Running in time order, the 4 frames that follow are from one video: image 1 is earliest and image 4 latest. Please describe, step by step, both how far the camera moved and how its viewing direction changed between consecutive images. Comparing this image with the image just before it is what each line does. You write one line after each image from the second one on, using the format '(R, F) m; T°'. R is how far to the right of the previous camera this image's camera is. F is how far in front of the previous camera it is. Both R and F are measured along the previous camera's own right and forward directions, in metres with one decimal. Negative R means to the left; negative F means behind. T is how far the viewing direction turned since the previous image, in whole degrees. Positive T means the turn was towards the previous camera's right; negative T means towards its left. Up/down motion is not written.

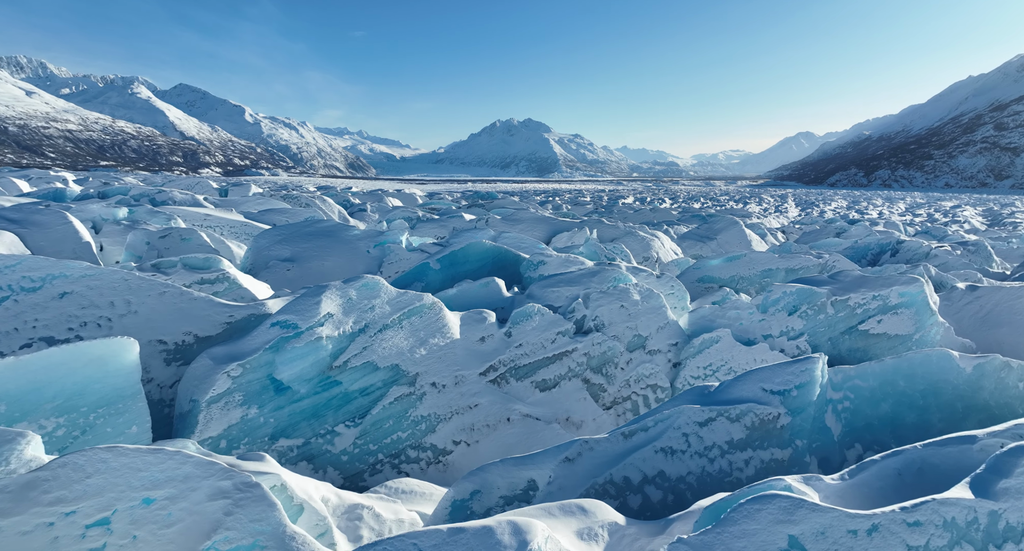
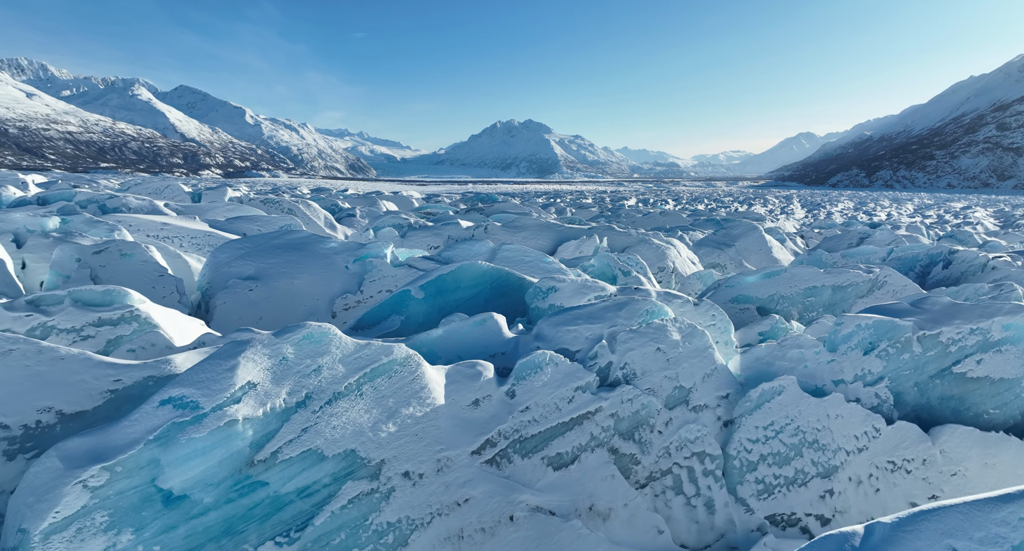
(0.0, +1.1) m; 0°
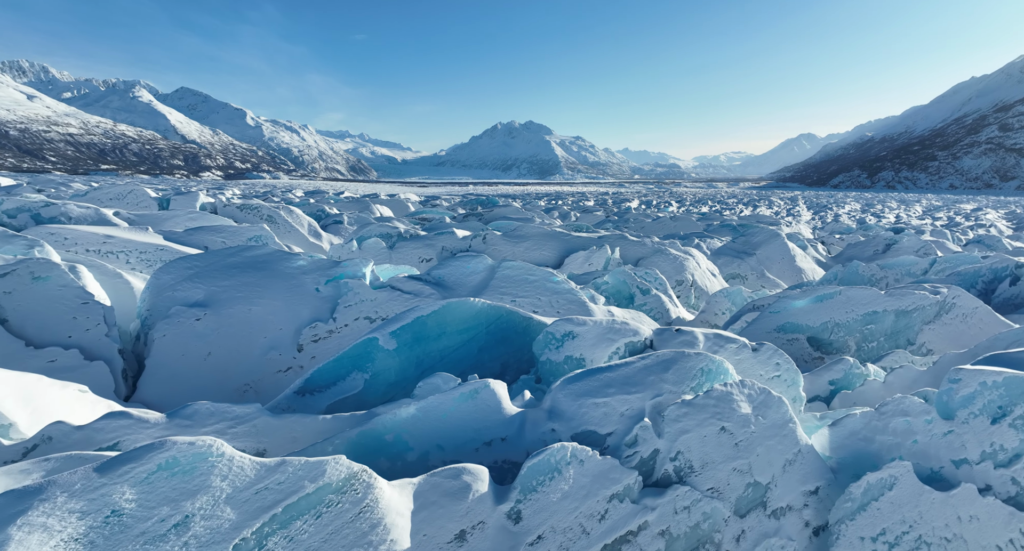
(0.0, +1.1) m; 0°
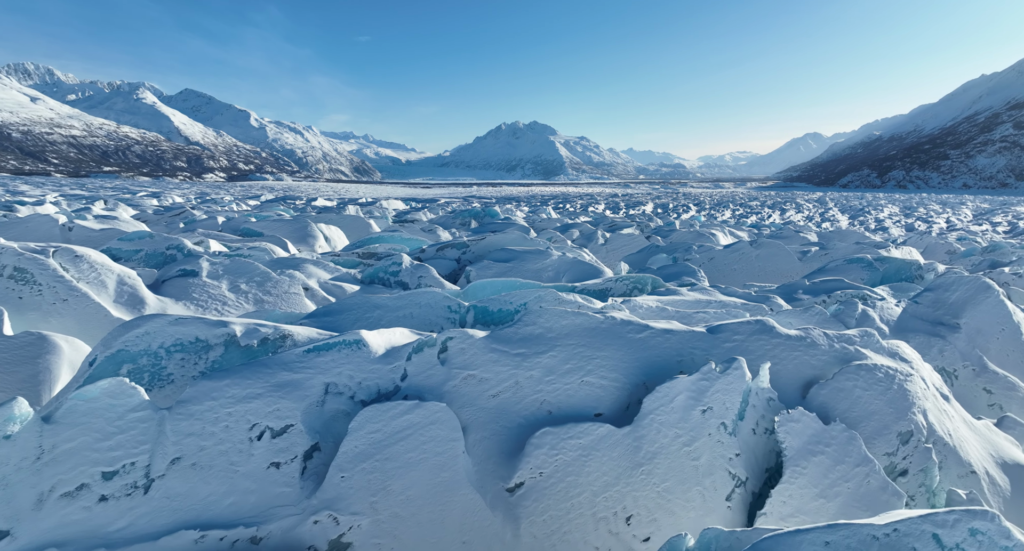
(0.0, +5.6) m; -1°
